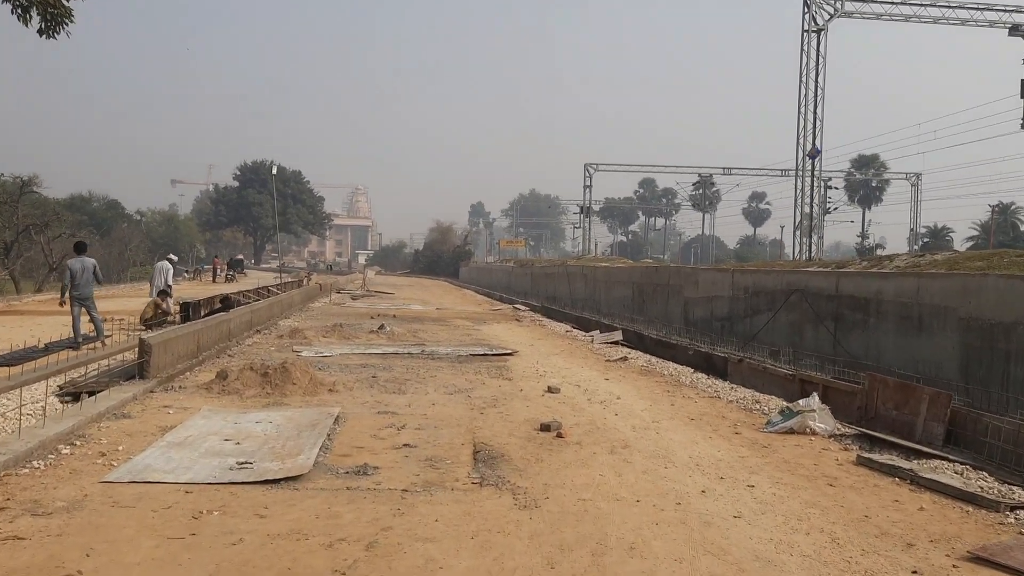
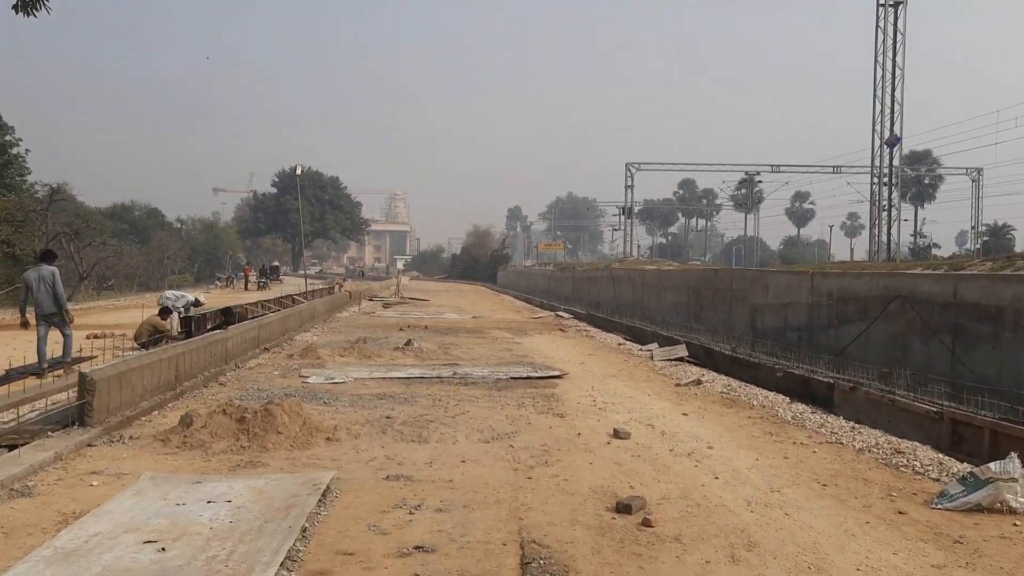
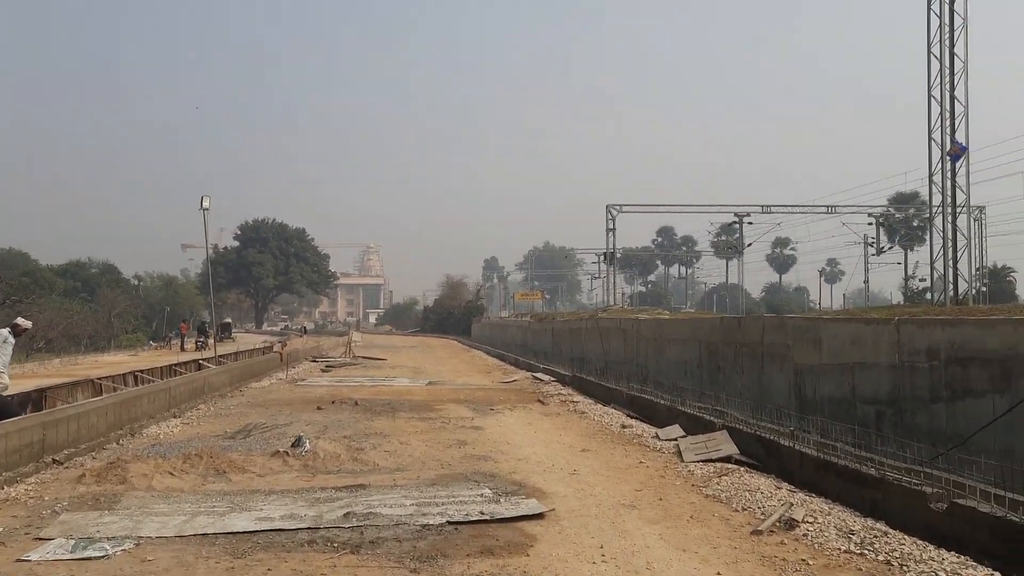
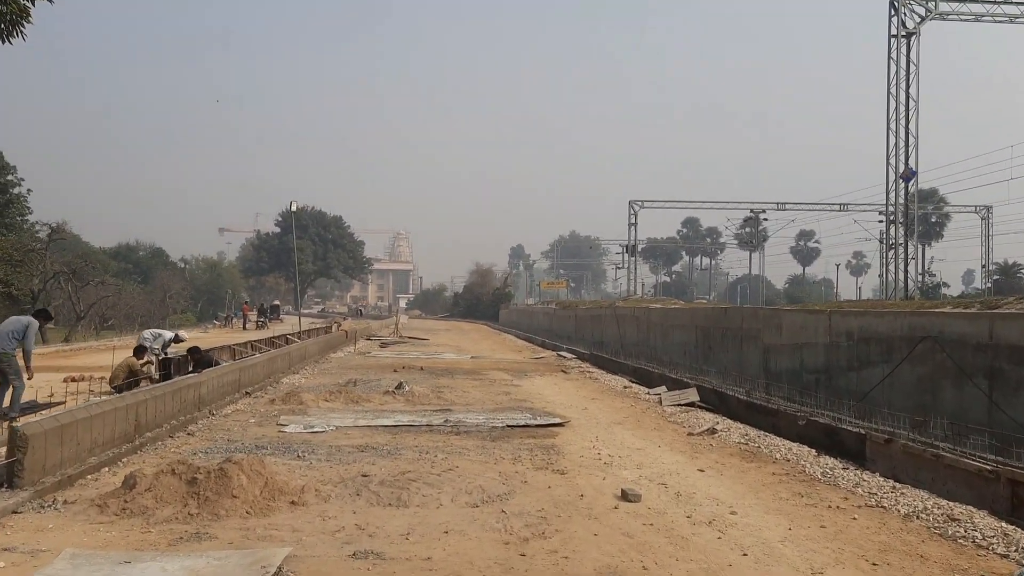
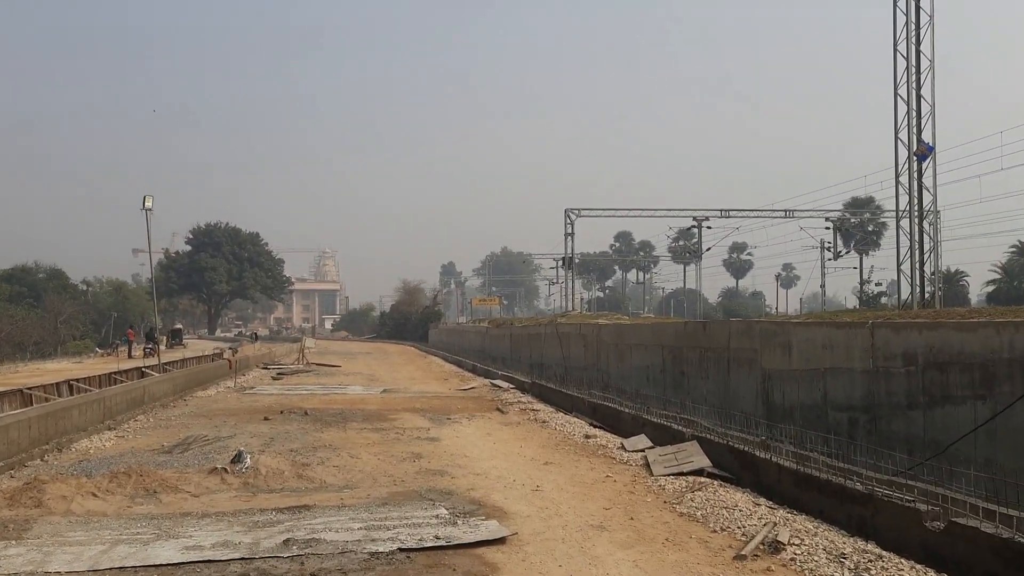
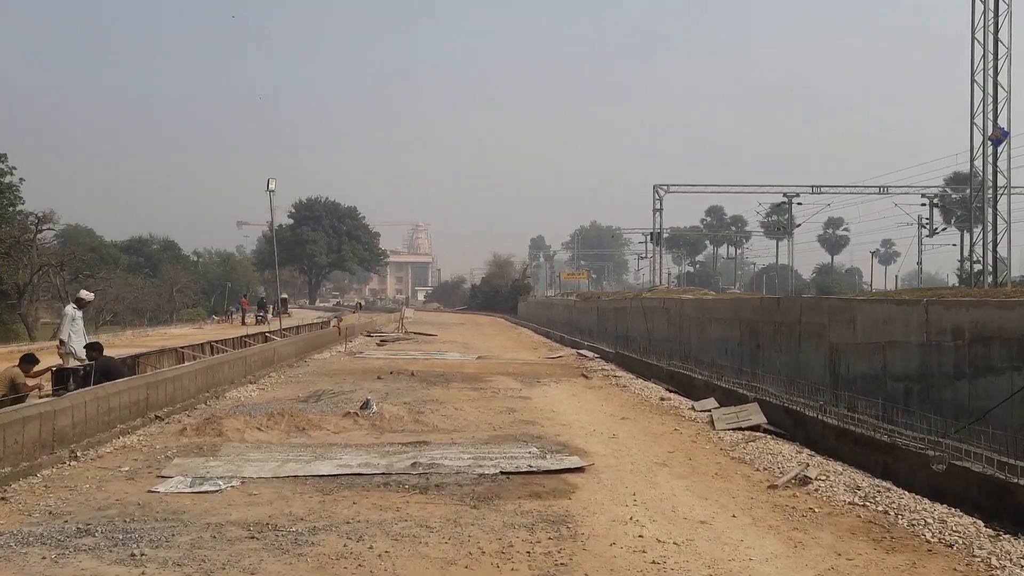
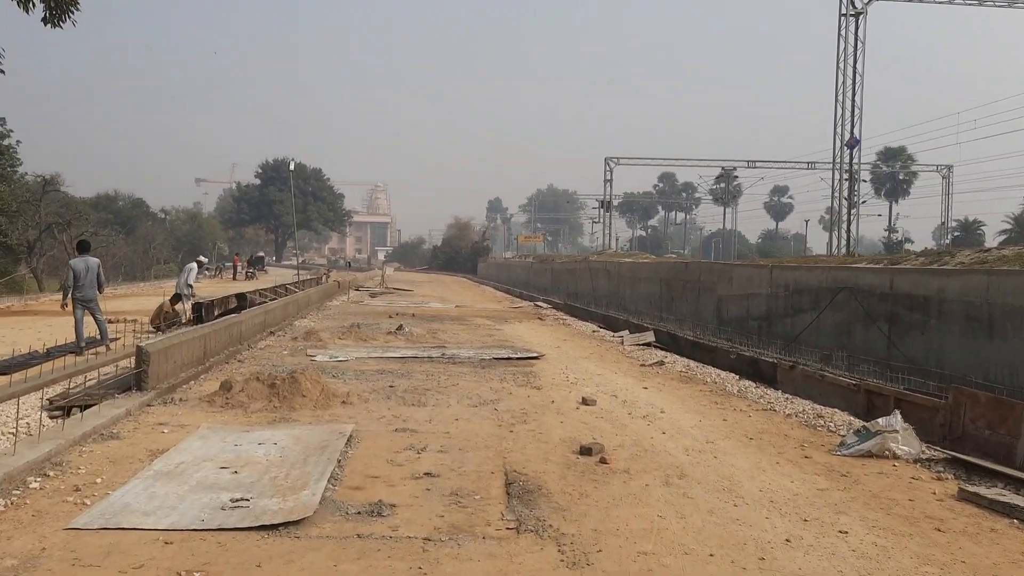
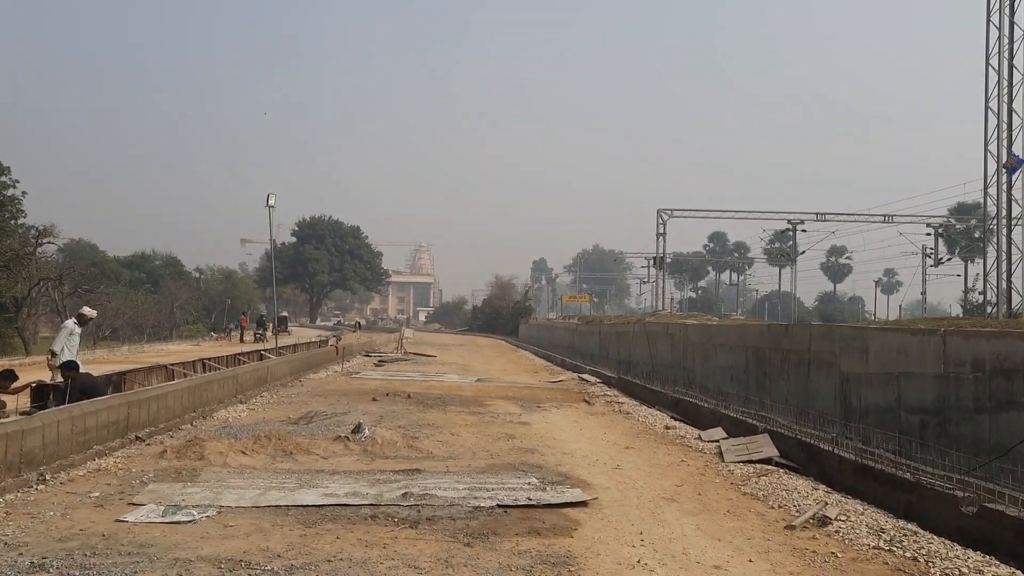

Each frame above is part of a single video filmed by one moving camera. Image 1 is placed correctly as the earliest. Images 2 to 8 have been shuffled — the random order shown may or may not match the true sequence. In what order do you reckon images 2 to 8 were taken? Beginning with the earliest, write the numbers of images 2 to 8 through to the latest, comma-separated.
7, 2, 4, 6, 8, 3, 5
